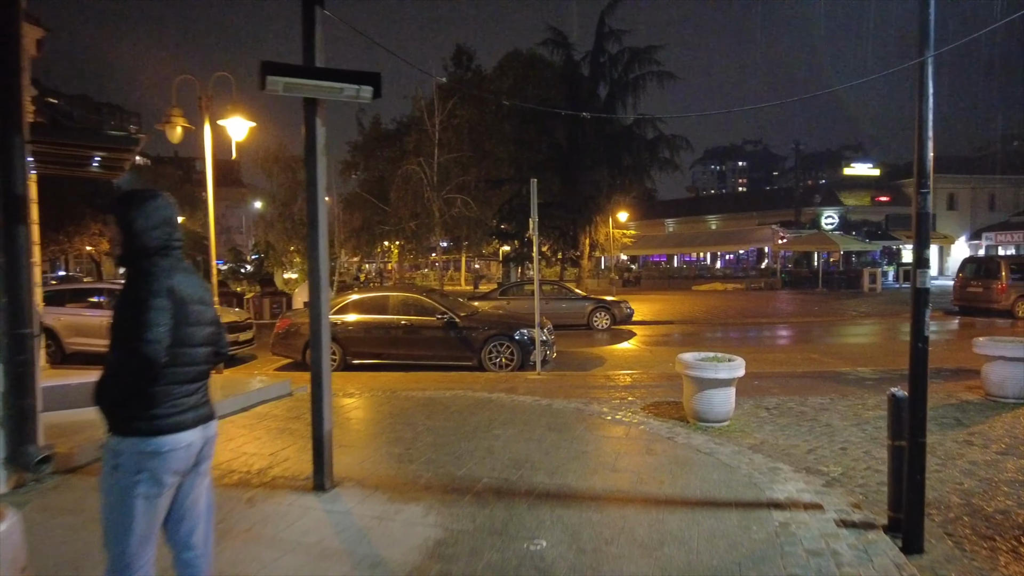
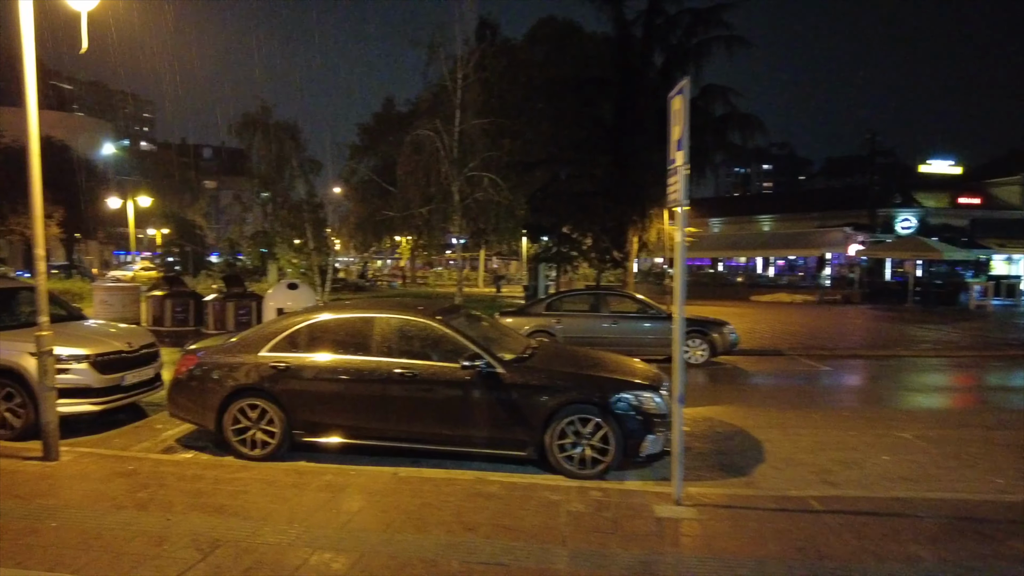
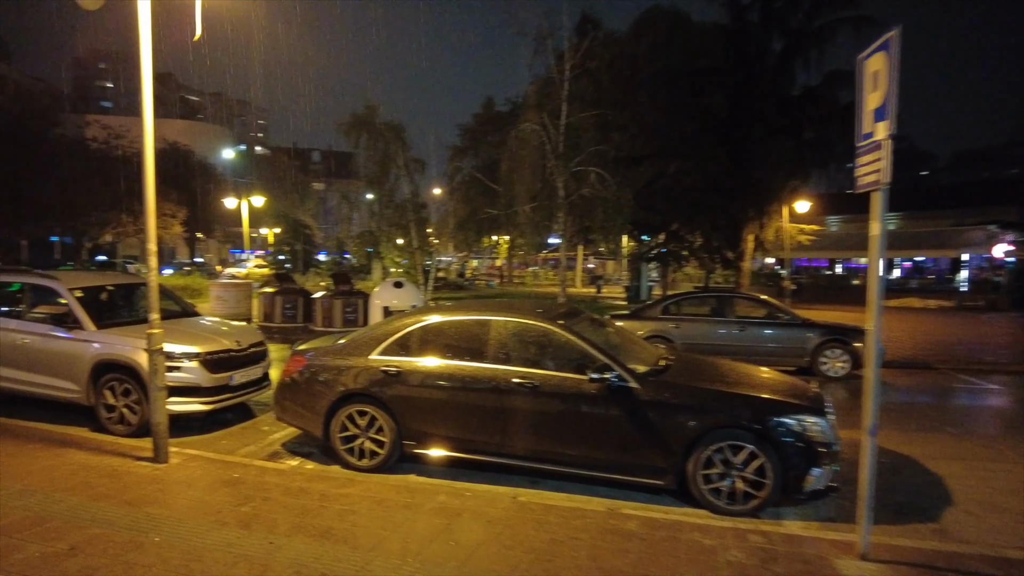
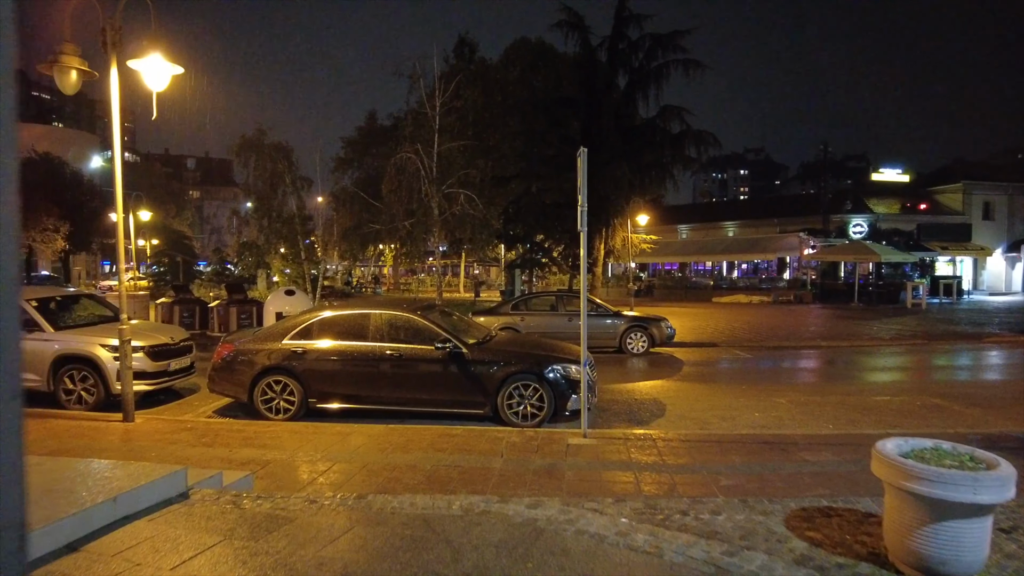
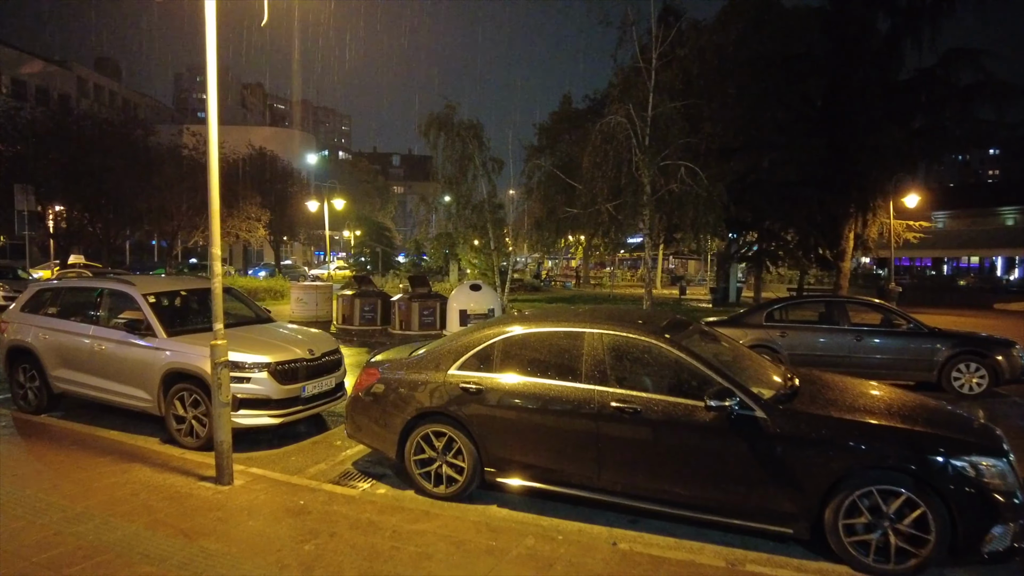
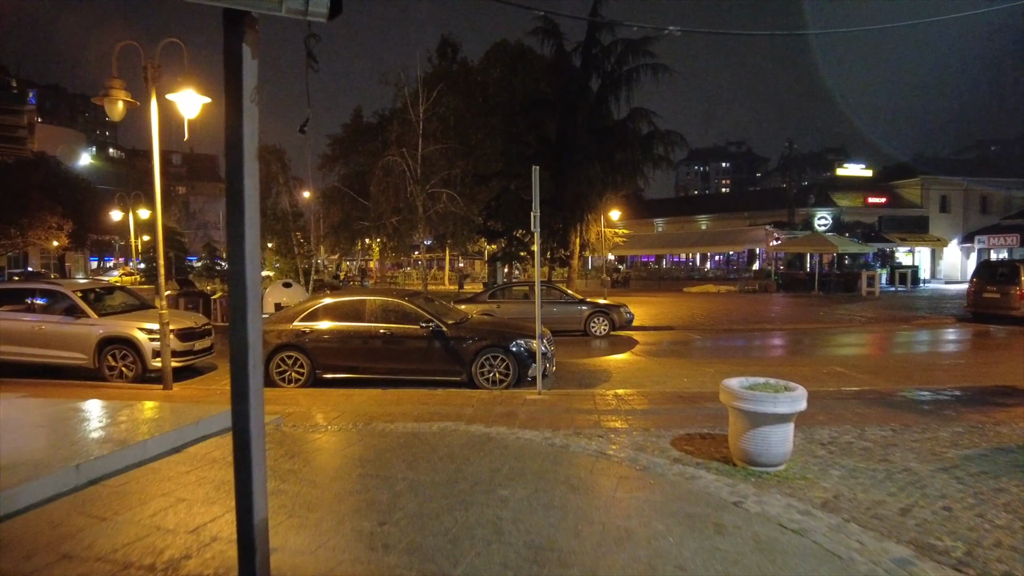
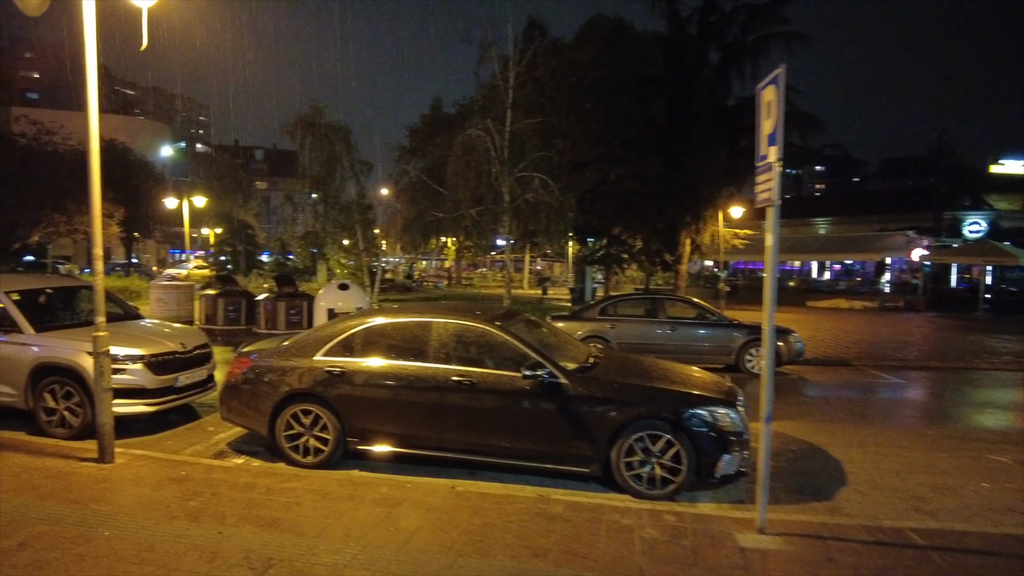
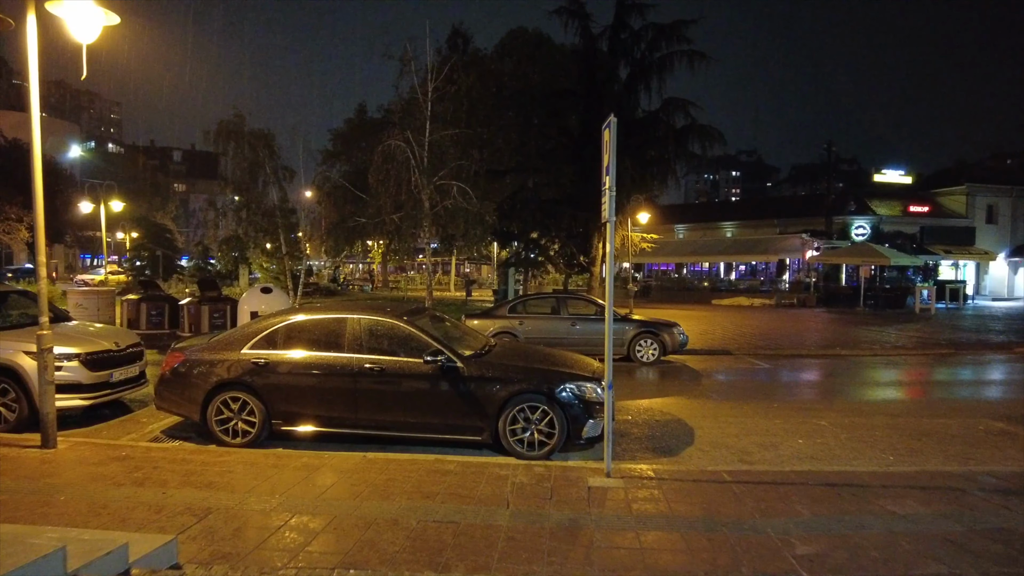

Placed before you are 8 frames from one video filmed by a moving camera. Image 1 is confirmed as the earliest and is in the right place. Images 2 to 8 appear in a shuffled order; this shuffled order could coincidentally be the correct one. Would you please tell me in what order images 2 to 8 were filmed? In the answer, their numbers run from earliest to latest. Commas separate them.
6, 4, 8, 2, 7, 3, 5
